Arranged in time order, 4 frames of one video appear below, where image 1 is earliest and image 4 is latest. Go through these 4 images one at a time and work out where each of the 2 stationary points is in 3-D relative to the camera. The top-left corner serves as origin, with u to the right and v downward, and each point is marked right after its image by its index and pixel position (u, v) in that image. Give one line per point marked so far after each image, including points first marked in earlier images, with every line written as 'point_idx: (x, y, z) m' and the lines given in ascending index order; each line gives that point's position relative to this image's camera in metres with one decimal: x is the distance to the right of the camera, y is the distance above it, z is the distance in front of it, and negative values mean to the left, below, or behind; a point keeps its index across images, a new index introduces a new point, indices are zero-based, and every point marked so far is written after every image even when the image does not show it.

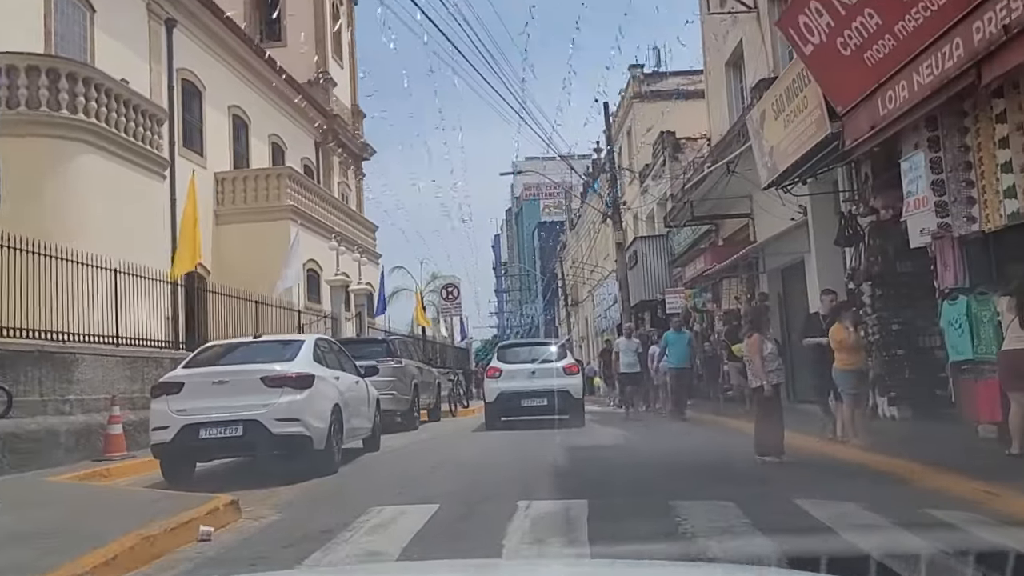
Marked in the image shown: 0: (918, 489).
0: (+5.0, -2.5, +11.2) m
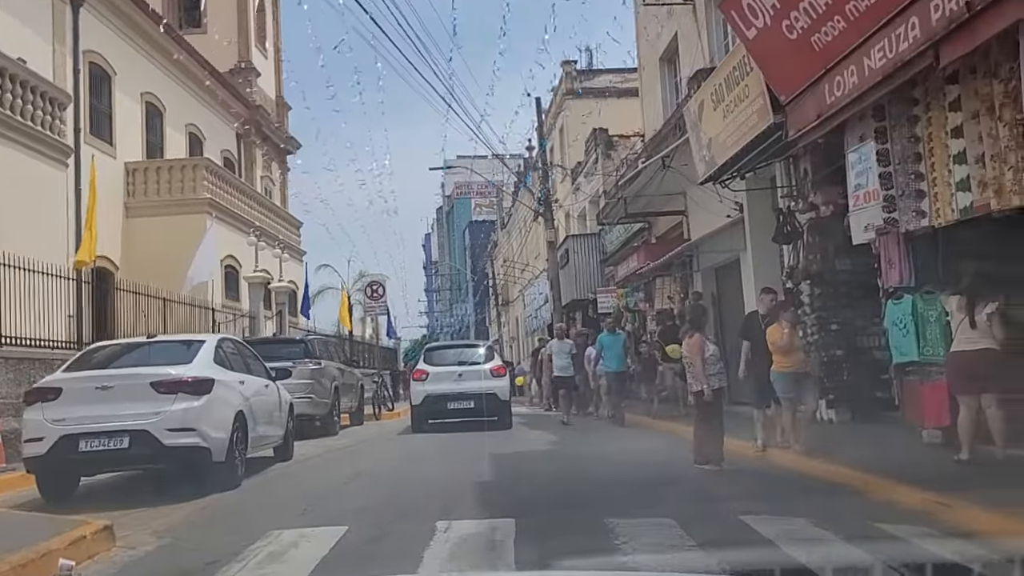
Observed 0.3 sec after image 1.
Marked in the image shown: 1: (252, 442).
0: (+4.1, -2.5, +10.5) m
1: (-3.7, -2.2, +12.8) m
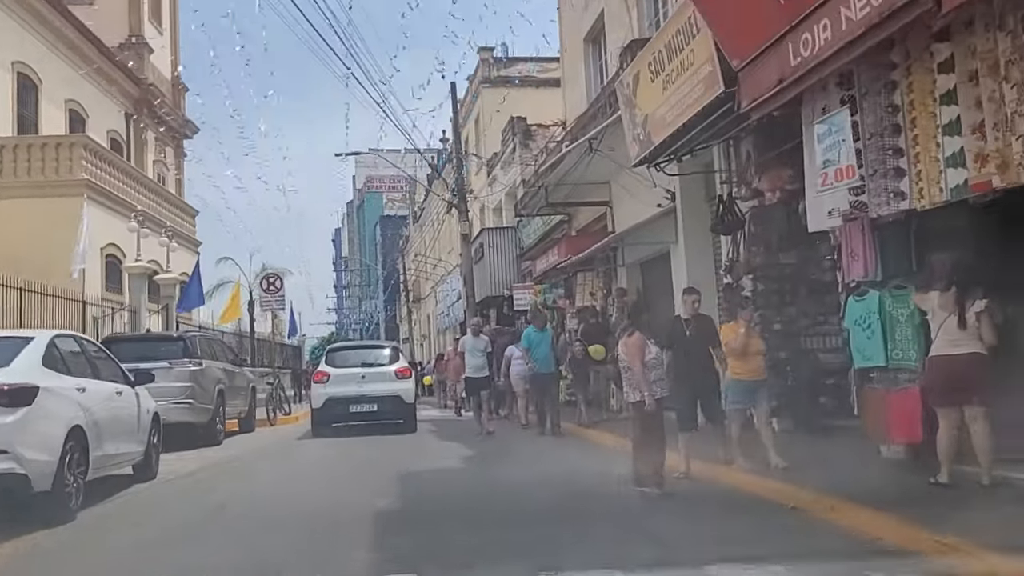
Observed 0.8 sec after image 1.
0: (+3.2, -2.4, +8.9) m
1: (-4.9, -2.0, +10.4) m
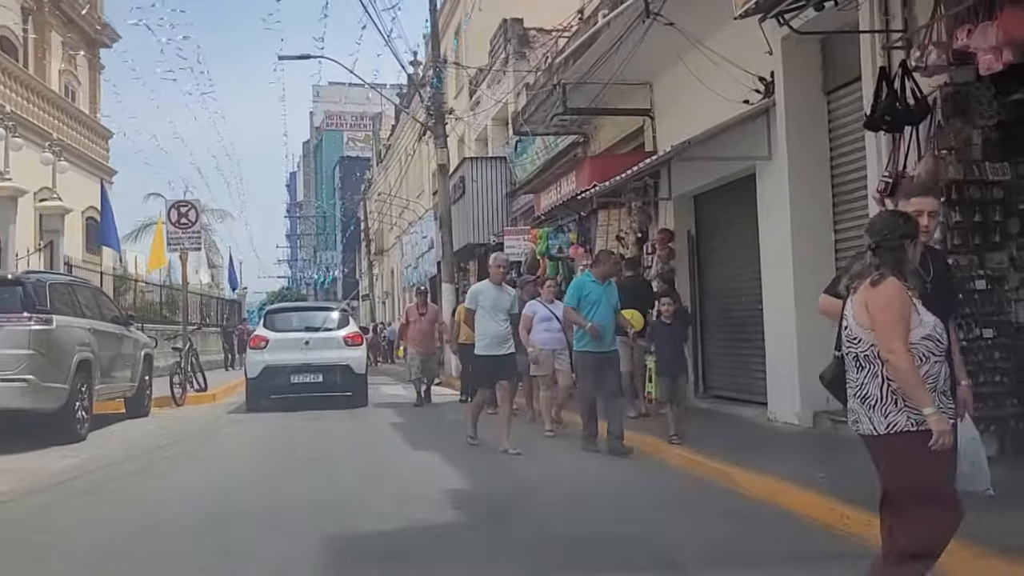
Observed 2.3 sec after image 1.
0: (+3.7, -2.0, +3.3) m
1: (-4.4, -1.3, +4.4) m
